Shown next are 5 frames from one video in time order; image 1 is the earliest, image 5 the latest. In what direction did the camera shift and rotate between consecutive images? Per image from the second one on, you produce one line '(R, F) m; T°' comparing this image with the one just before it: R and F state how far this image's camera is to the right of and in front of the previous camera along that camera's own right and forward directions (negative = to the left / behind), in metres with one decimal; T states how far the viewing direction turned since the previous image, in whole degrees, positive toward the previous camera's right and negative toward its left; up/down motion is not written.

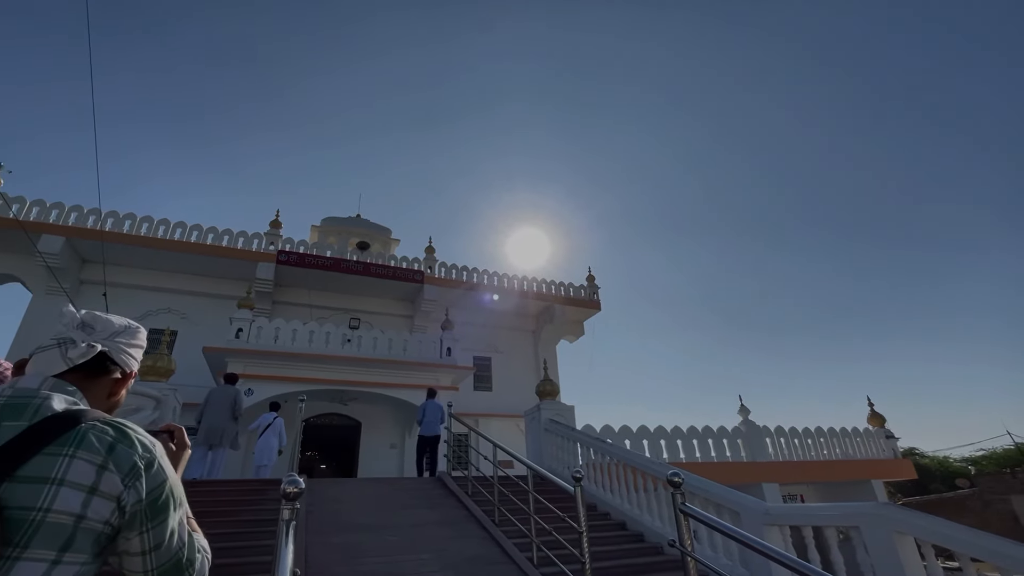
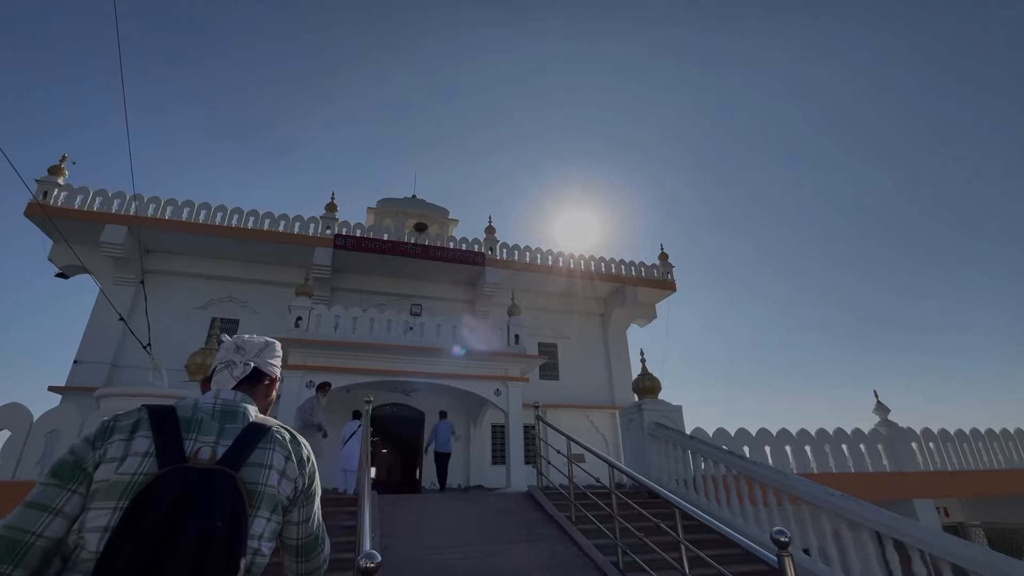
(-0.5, +1.0) m; -6°
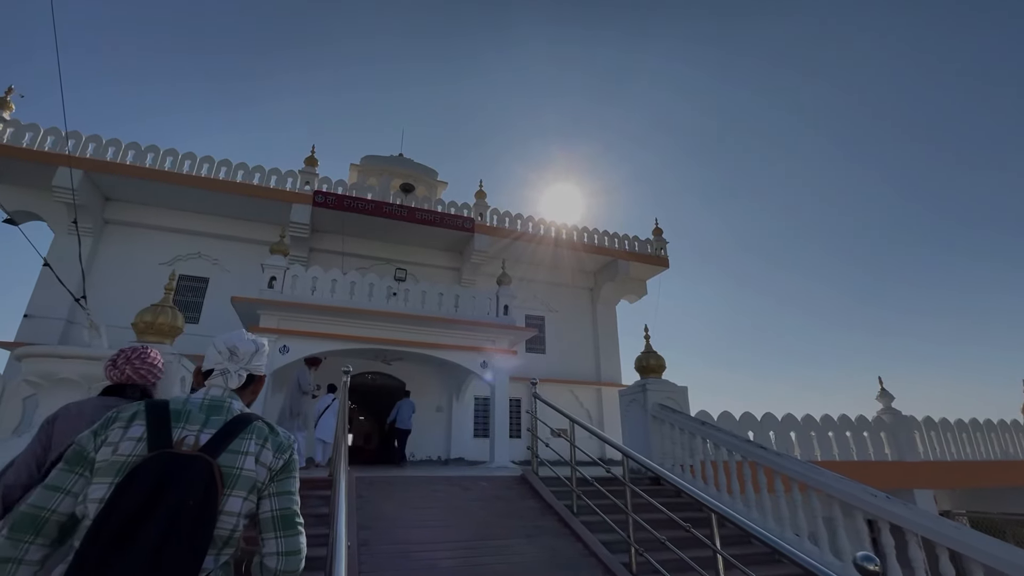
(-0.2, +0.5) m; +2°
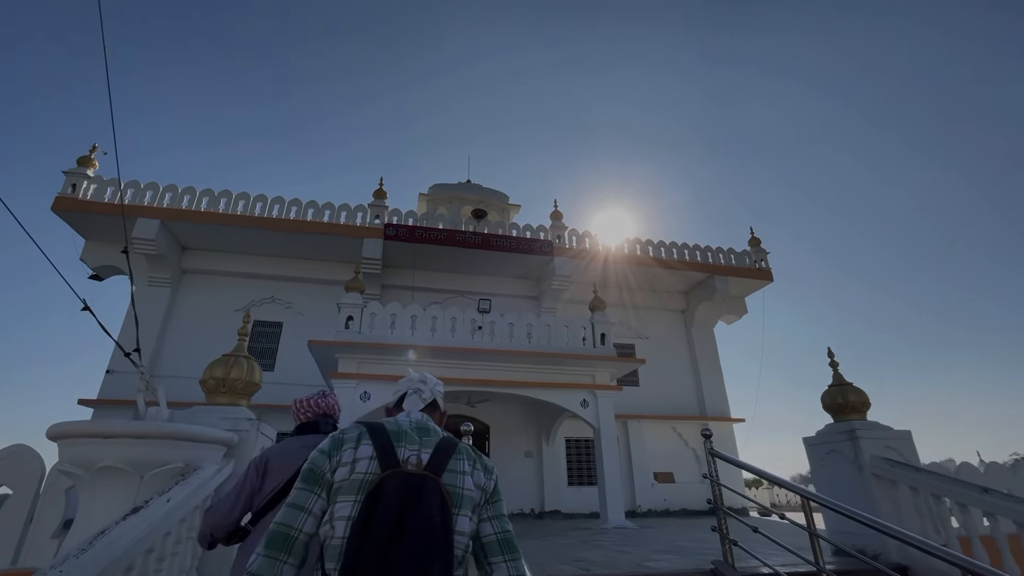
(-0.7, +1.0) m; -6°
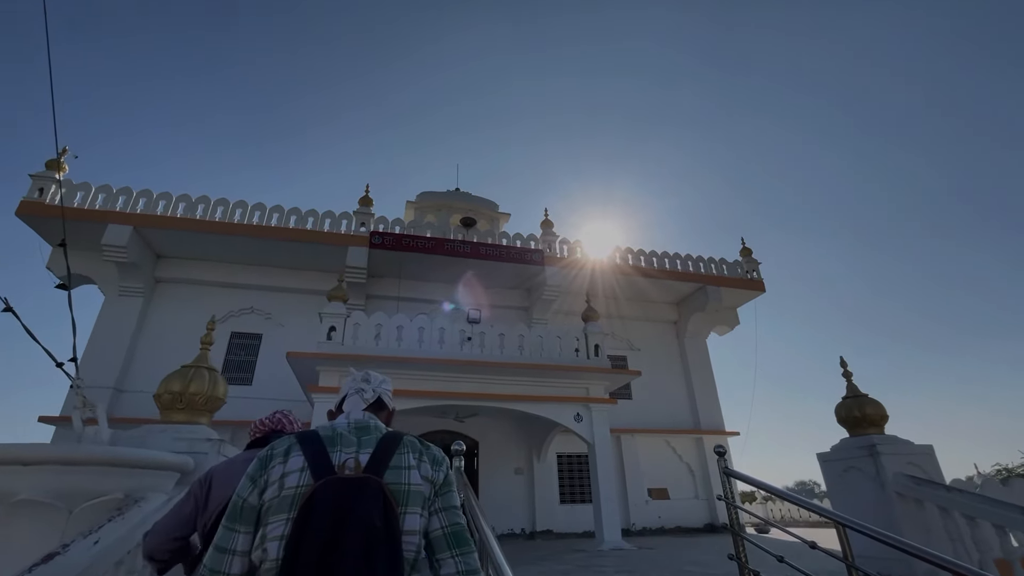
(-0.1, +0.3) m; +1°
